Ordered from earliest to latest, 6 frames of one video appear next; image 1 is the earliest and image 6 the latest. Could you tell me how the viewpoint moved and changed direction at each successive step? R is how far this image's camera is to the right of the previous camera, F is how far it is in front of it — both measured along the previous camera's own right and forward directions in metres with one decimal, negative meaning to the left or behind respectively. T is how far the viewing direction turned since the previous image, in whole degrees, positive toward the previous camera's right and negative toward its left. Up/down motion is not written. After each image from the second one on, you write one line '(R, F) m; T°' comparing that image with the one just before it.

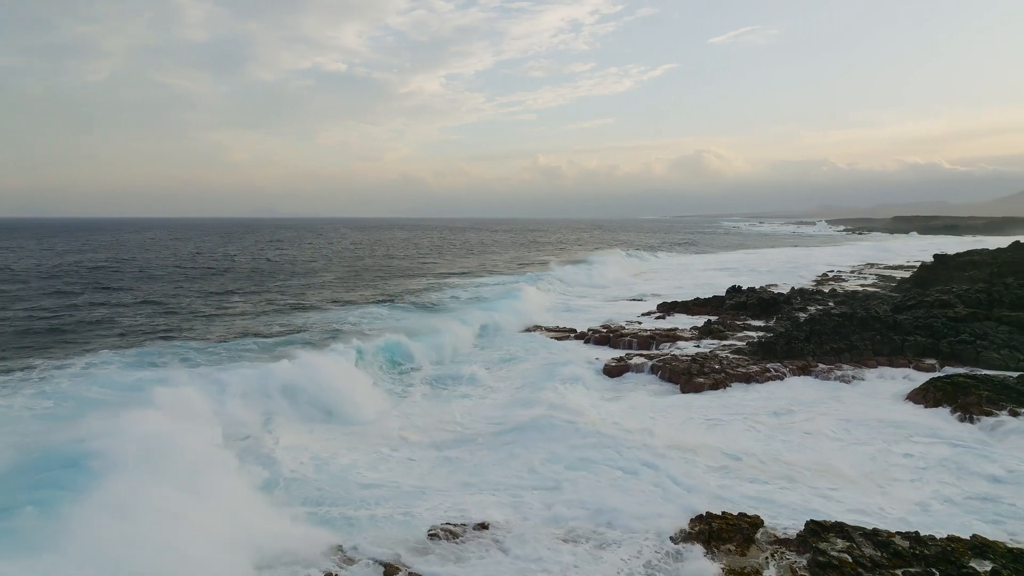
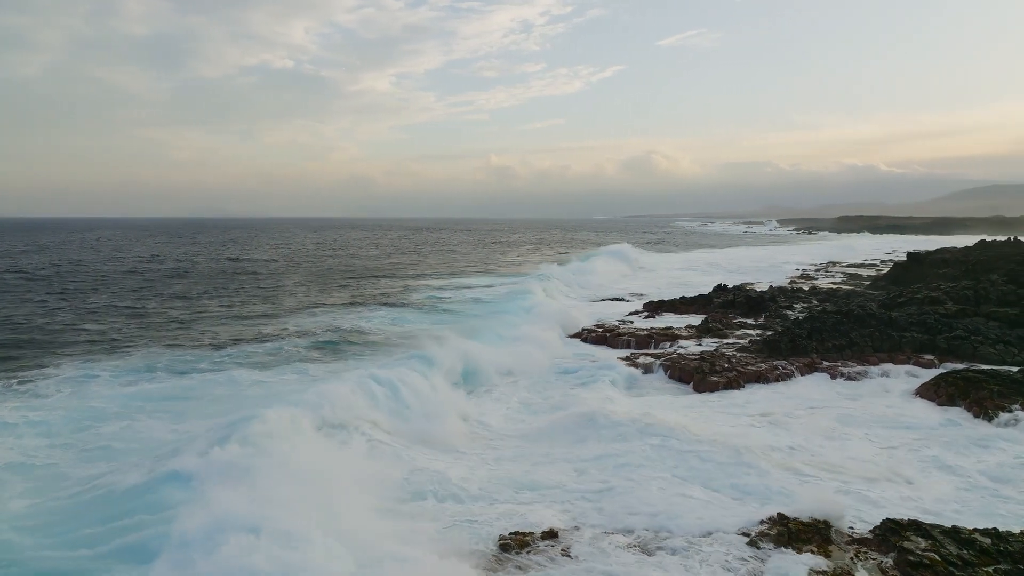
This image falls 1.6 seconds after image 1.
(-0.9, +0.2) m; +3°
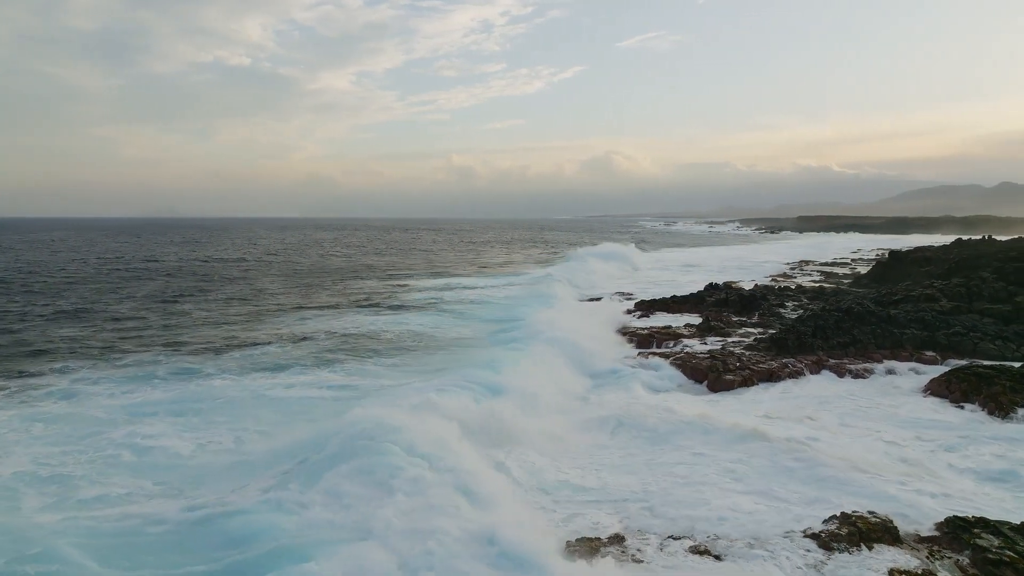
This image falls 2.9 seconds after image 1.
(-0.8, +0.2) m; +2°
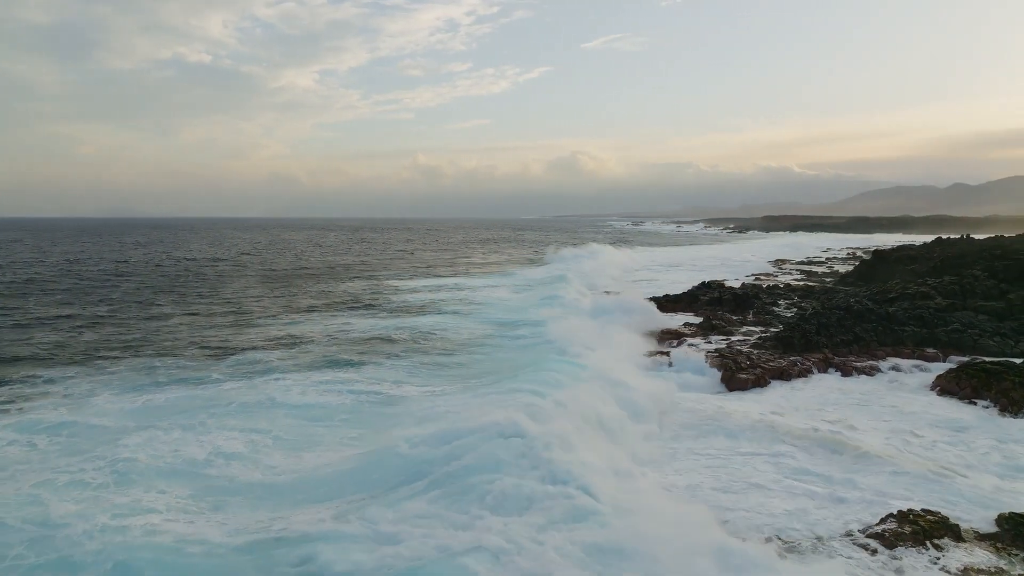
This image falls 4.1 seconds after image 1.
(-0.7, +0.1) m; +2°
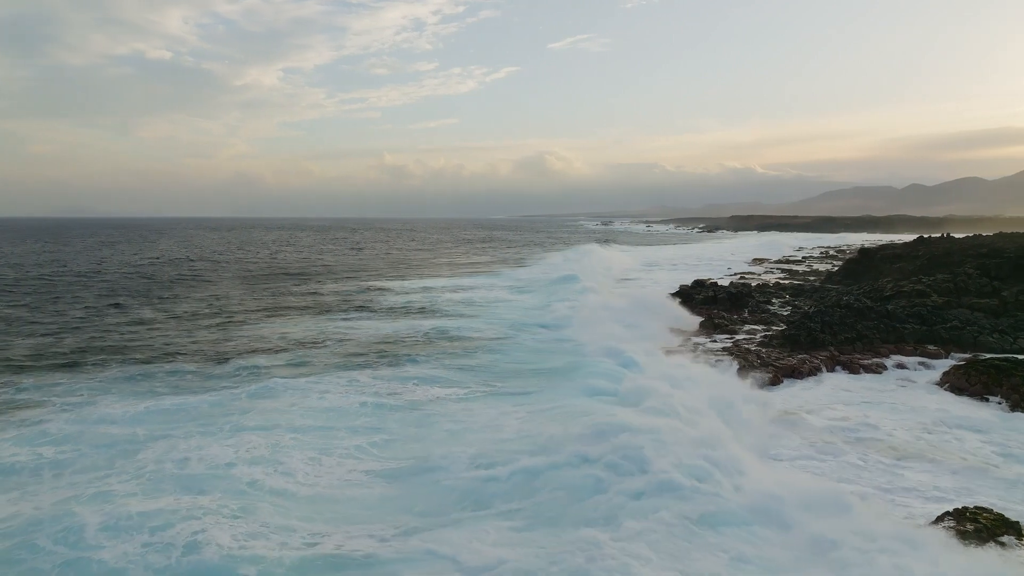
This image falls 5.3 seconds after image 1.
(-0.7, +0.1) m; +2°
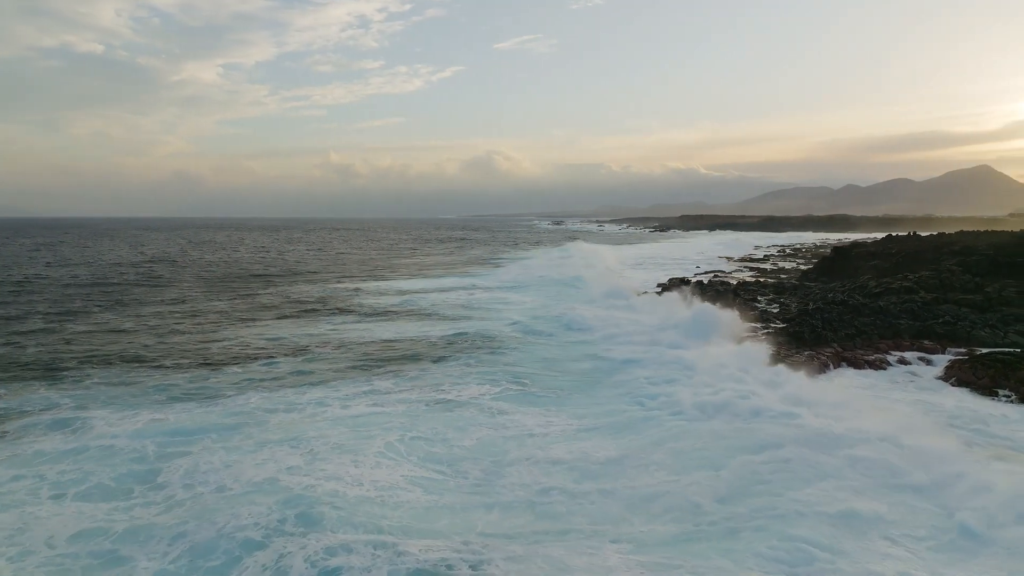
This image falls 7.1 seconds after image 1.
(-1.1, +0.3) m; +3°
